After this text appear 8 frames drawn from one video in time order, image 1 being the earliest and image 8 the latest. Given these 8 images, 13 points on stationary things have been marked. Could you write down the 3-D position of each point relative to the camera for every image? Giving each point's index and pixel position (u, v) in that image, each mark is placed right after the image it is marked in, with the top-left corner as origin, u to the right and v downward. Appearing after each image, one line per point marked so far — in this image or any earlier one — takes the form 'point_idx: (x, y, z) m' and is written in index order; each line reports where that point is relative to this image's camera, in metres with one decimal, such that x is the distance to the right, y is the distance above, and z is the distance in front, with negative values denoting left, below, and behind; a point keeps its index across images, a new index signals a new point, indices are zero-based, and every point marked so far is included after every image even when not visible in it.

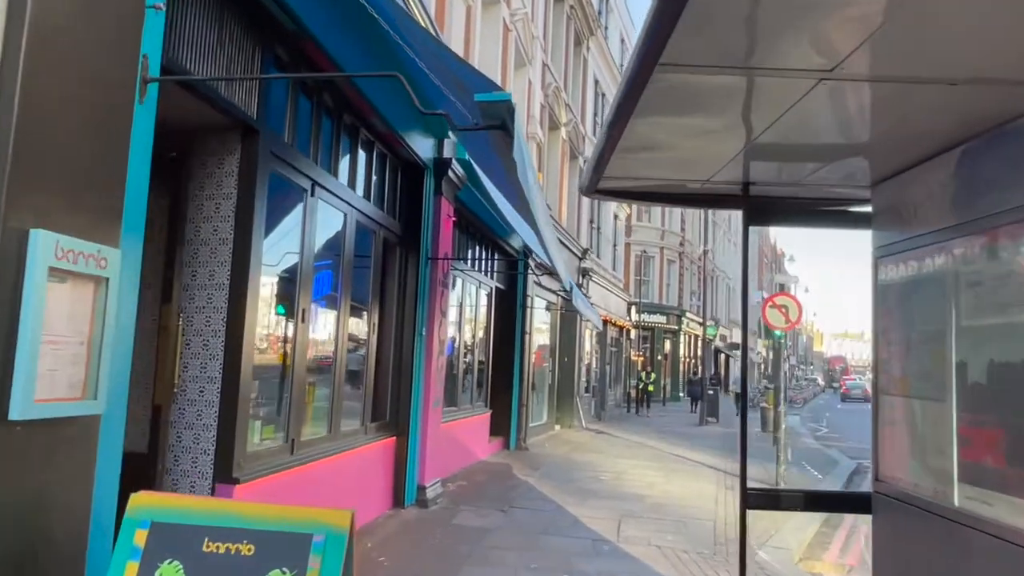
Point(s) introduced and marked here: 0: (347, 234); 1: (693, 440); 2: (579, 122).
0: (-1.4, +0.5, +6.7) m
1: (+4.3, -3.6, +18.1) m
2: (+1.8, +4.3, +20.0) m
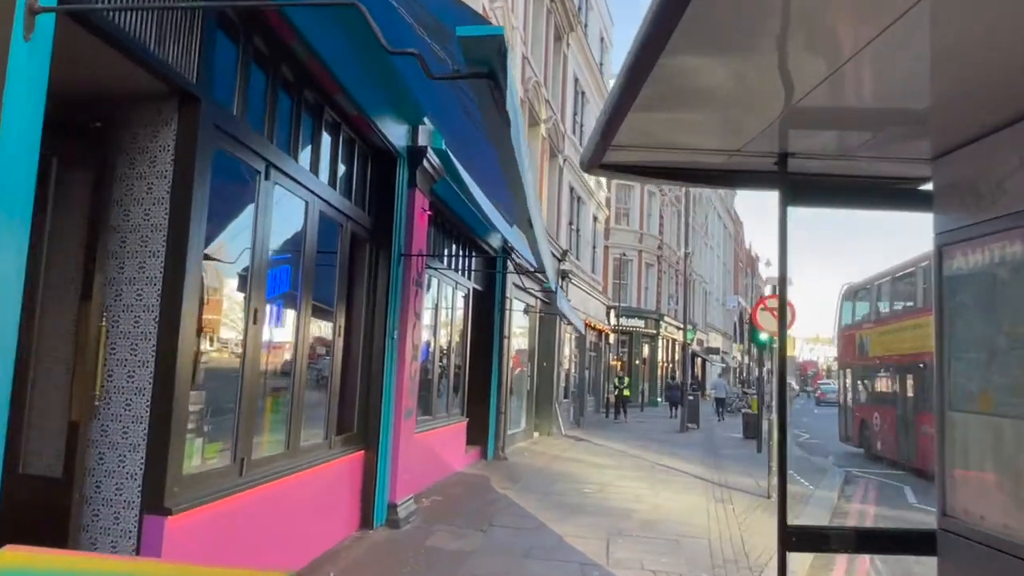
0: (-1.6, +0.5, +6.0) m
1: (+3.8, -3.7, +17.6) m
2: (+1.2, +4.3, +19.4) m
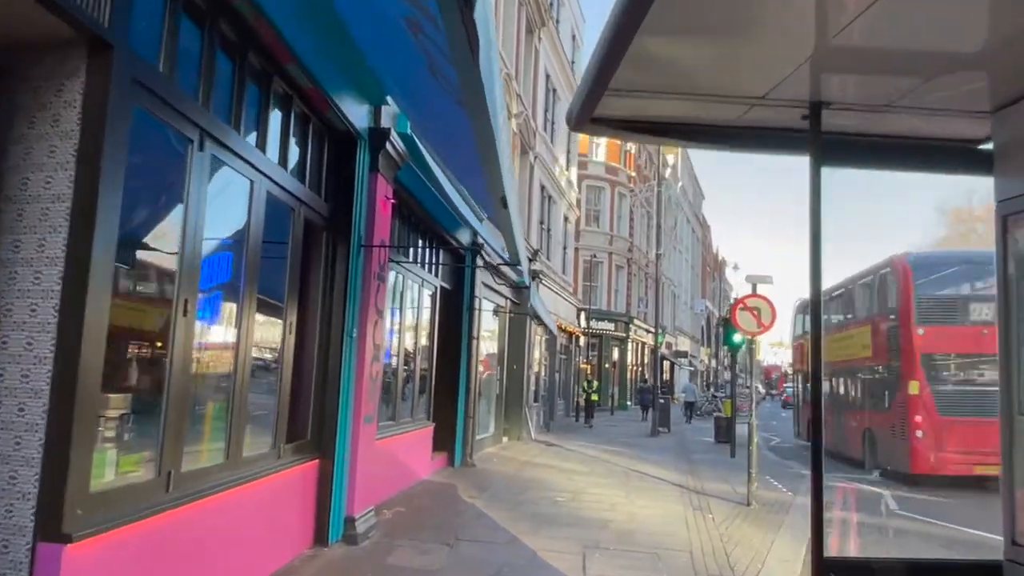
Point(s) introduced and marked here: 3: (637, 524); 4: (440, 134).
0: (-1.8, +0.5, +5.4) m
1: (+3.1, -3.7, +17.1) m
2: (+0.5, +4.3, +18.9) m
3: (+1.5, -2.7, +8.8) m
4: (-0.6, +1.4, +6.9) m
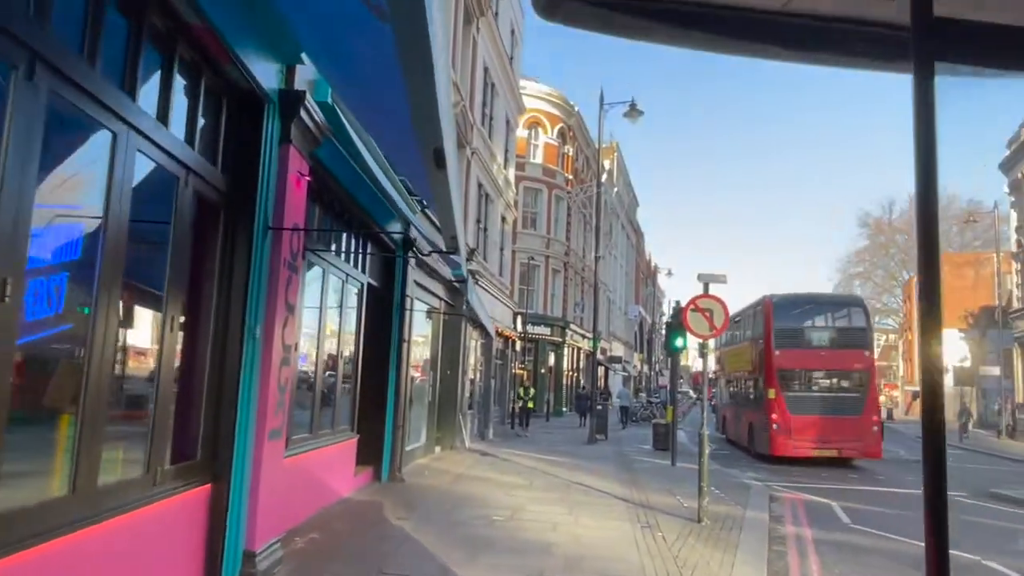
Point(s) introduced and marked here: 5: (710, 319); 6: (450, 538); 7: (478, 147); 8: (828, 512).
0: (-2.2, +0.6, +4.2) m
1: (+1.6, -3.7, +16.3) m
2: (-1.0, +4.2, +18.0) m
3: (+0.7, -2.7, +7.9) m
4: (-1.1, +1.5, +5.9) m
5: (+2.6, -0.4, +9.9) m
6: (-0.7, -2.6, +7.9) m
7: (-0.9, +3.6, +19.5) m
8: (+4.8, -3.4, +11.7) m
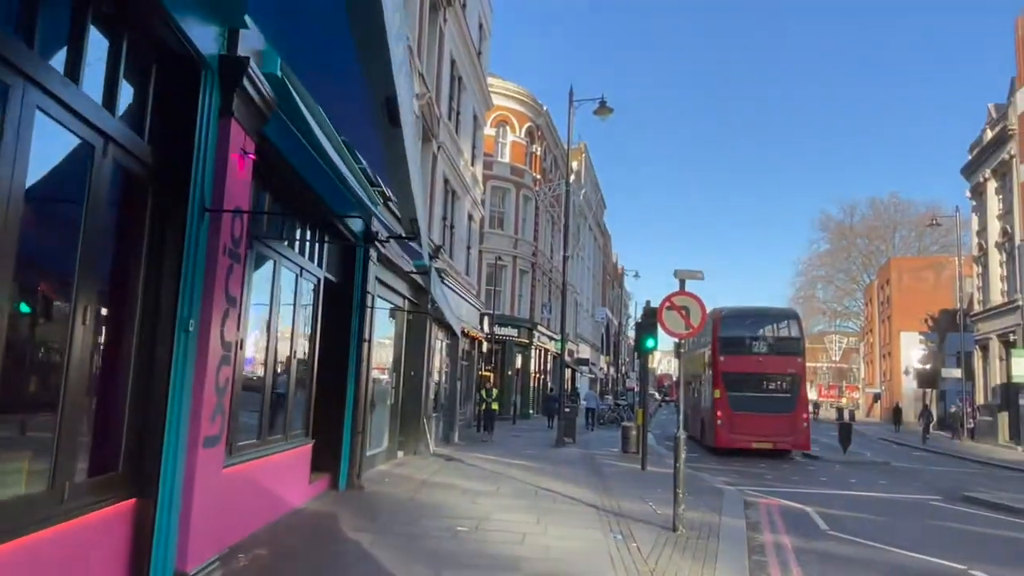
0: (-2.3, +0.7, +3.6) m
1: (+0.9, -3.7, +15.8) m
2: (-1.8, +4.3, +17.3) m
3: (+0.4, -2.6, +7.4) m
4: (-1.4, +1.5, +5.3) m
5: (+2.1, -0.4, +9.5) m
6: (-1.0, -2.5, +7.3) m
7: (-1.7, +3.6, +18.9) m
8: (+4.3, -3.4, +11.3) m
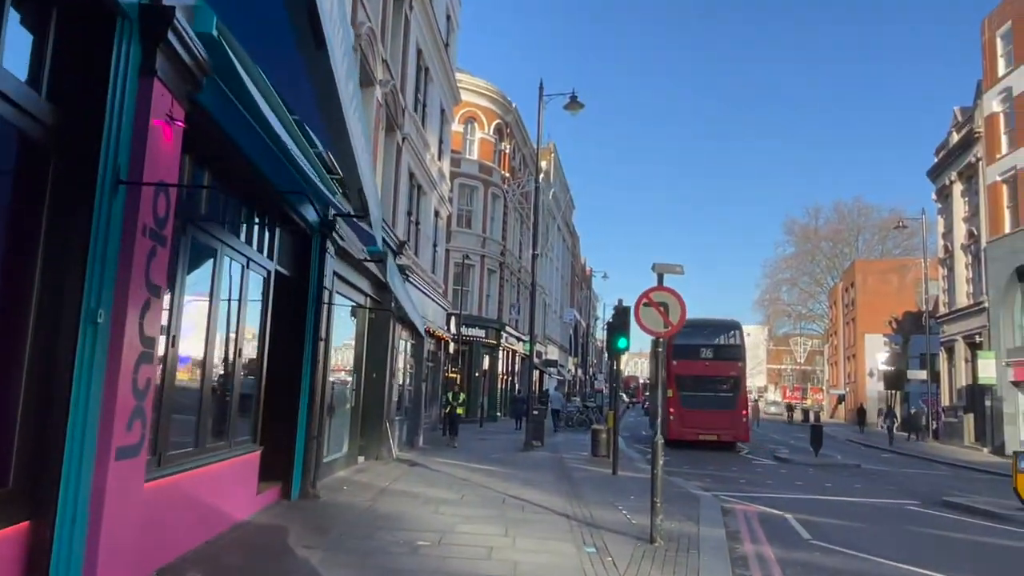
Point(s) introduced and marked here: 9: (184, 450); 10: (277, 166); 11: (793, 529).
0: (-2.5, +0.8, +2.8) m
1: (+0.3, -3.7, +15.2) m
2: (-2.5, +4.3, +16.6) m
3: (+0.1, -2.6, +6.7) m
4: (-1.6, +1.6, +4.6) m
5: (+1.8, -0.3, +8.9) m
6: (-1.3, -2.5, +6.6) m
7: (-2.4, +3.7, +18.2) m
8: (+3.8, -3.4, +10.8) m
9: (-2.9, -1.5, +6.8) m
10: (-2.3, +1.2, +7.2) m
11: (+3.9, -3.4, +10.6) m
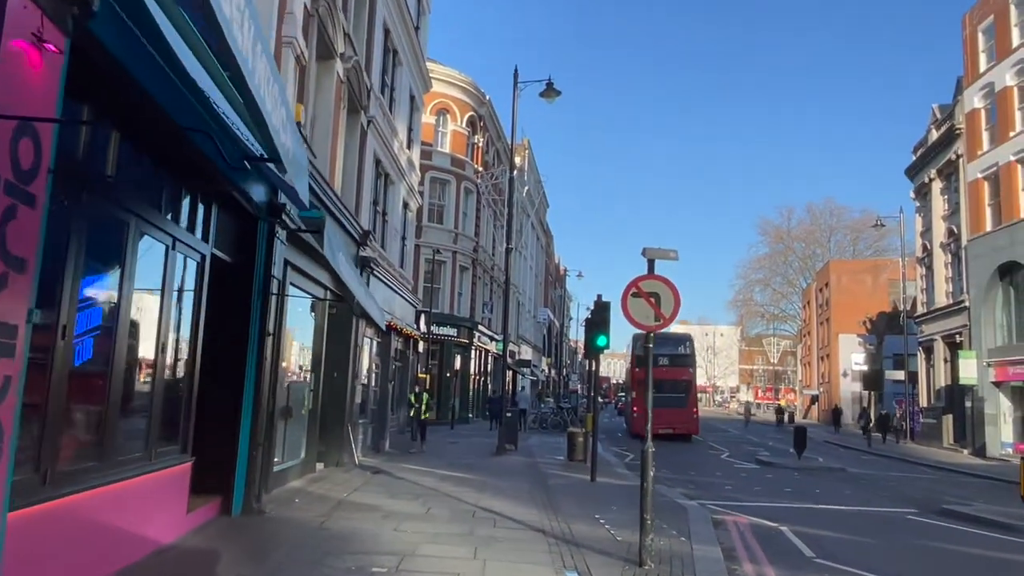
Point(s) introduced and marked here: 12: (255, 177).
0: (-2.5, +0.9, +1.7) m
1: (-0.3, -3.5, +14.1) m
2: (-3.0, +4.4, +15.4) m
3: (-0.1, -2.4, +5.6) m
4: (-1.7, +1.8, +3.5) m
5: (+1.5, -0.2, +7.8) m
6: (-1.5, -2.3, +5.5) m
7: (-3.1, +3.8, +17.0) m
8: (+3.5, -3.3, +9.8) m
9: (-3.1, -1.3, +5.6) m
10: (-2.5, +1.3, +6.0) m
11: (+3.5, -3.2, +9.7) m
12: (-2.8, +1.2, +8.2) m
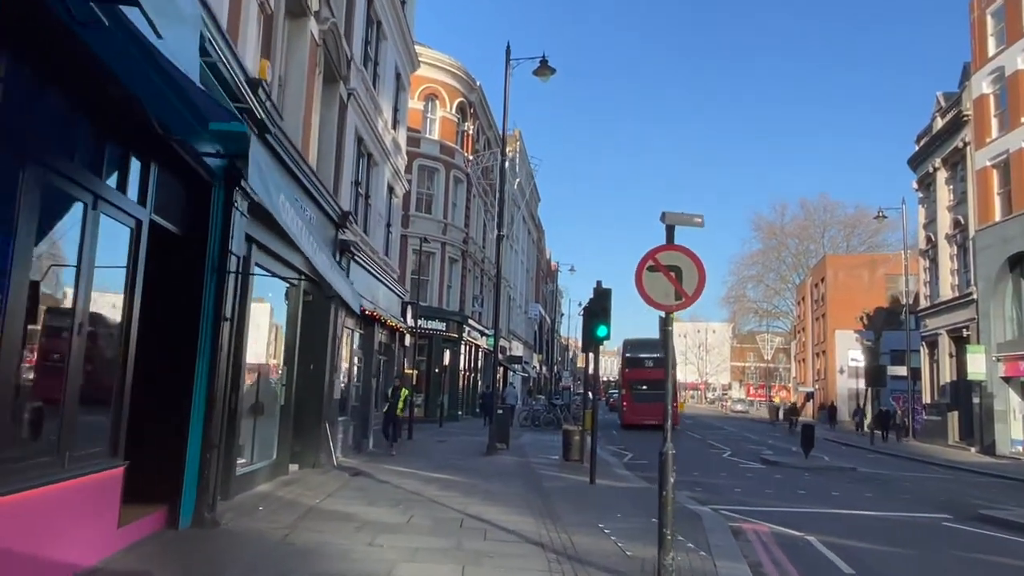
0: (-2.5, +1.2, +0.4) m
1: (-0.4, -3.3, +12.9) m
2: (-3.2, +4.7, +14.2) m
3: (-0.1, -2.2, +4.4) m
4: (-1.7, +2.0, +2.2) m
5: (+1.4, +0.1, +6.7) m
6: (-1.5, -2.1, +4.2) m
7: (-3.2, +4.1, +15.7) m
8: (+3.4, -3.0, +8.7) m
9: (-3.2, -1.1, +4.4) m
10: (-2.5, +1.6, +4.8) m
11: (+3.5, -3.0, +8.5) m
12: (-2.9, +1.5, +6.9) m
